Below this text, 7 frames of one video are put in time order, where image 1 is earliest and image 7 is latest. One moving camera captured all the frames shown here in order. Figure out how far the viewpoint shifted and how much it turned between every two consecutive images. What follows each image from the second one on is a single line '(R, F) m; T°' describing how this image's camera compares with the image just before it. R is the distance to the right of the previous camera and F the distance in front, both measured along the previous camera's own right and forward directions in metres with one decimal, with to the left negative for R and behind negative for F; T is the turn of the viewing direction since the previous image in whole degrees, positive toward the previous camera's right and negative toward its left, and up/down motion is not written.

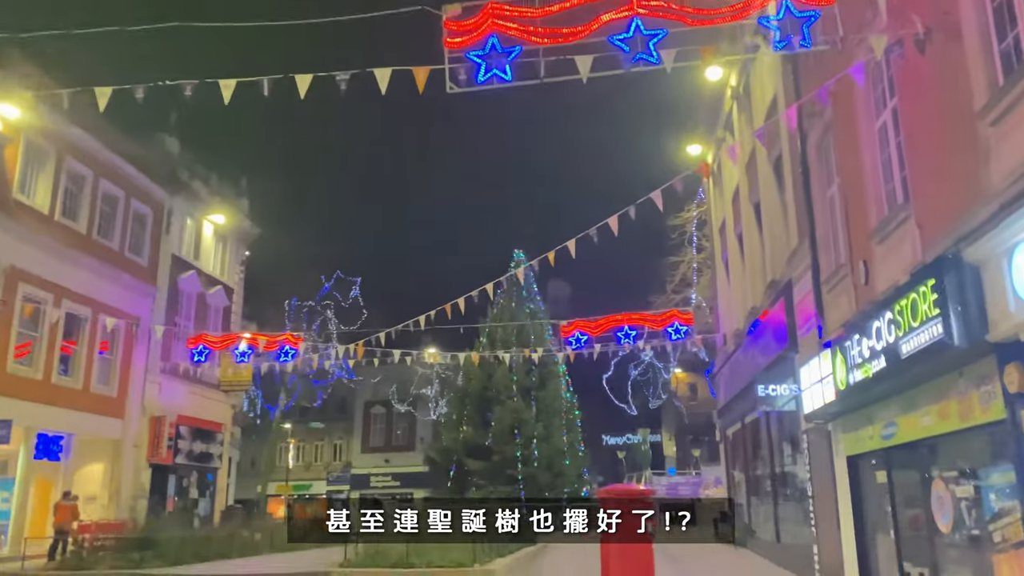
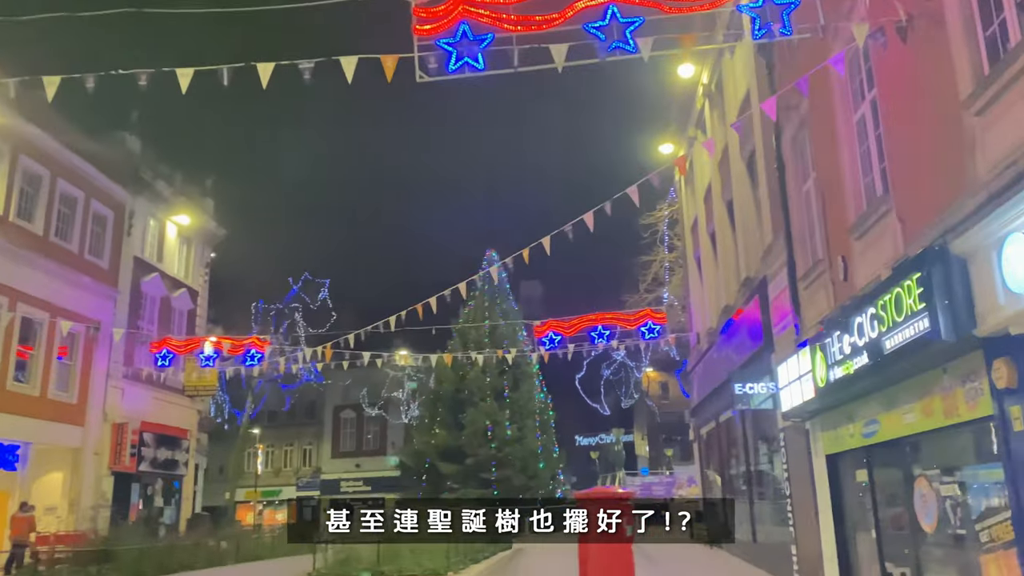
(0.0, +0.3) m; +2°
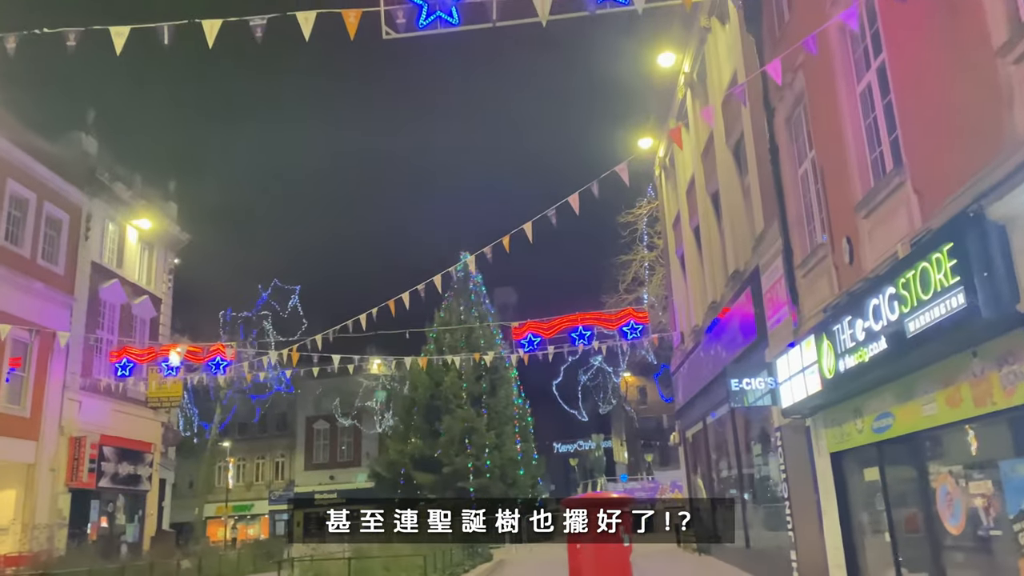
(-0.1, +0.7) m; +2°
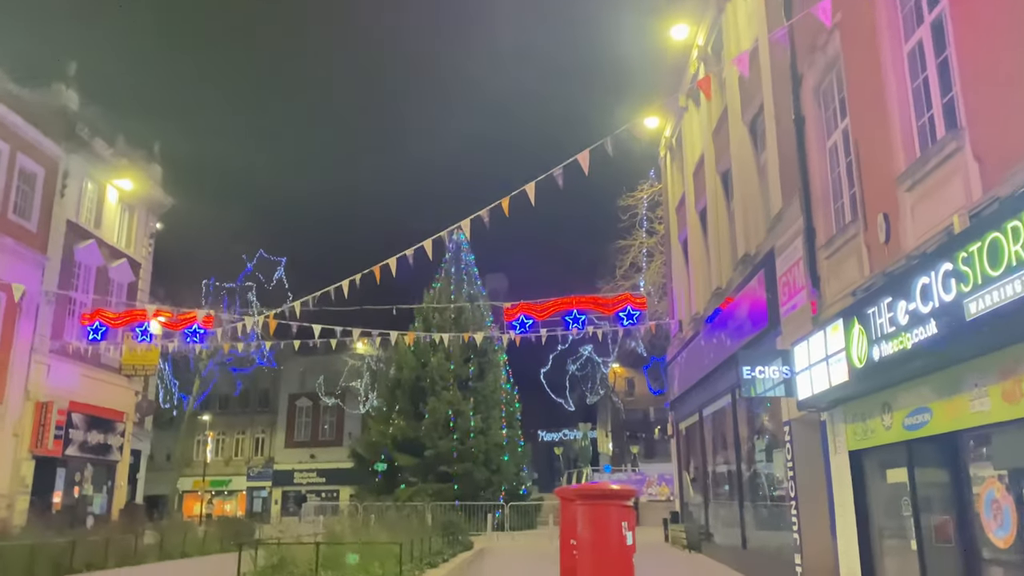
(-0.1, +0.8) m; +1°
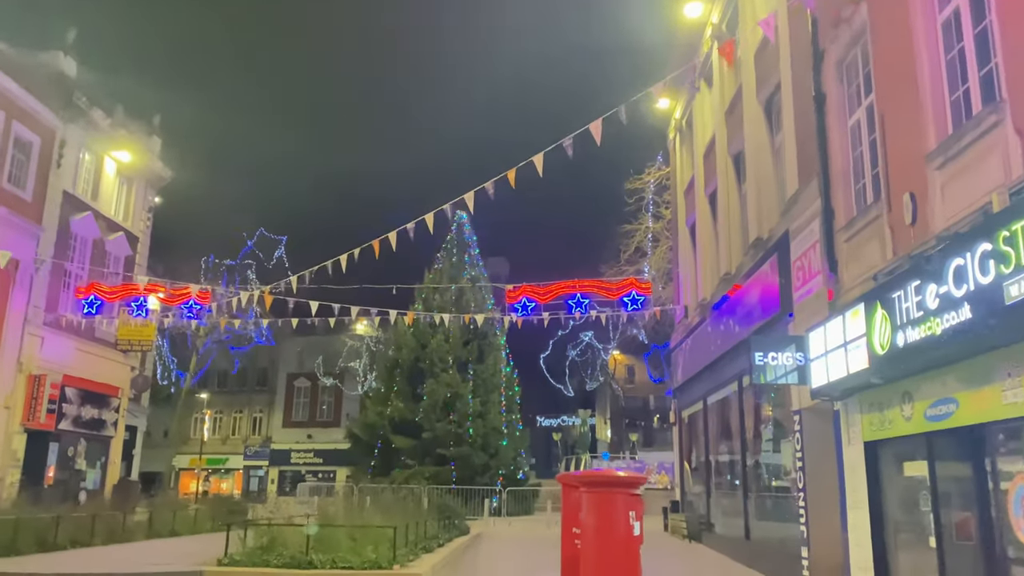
(0.0, +0.3) m; 0°
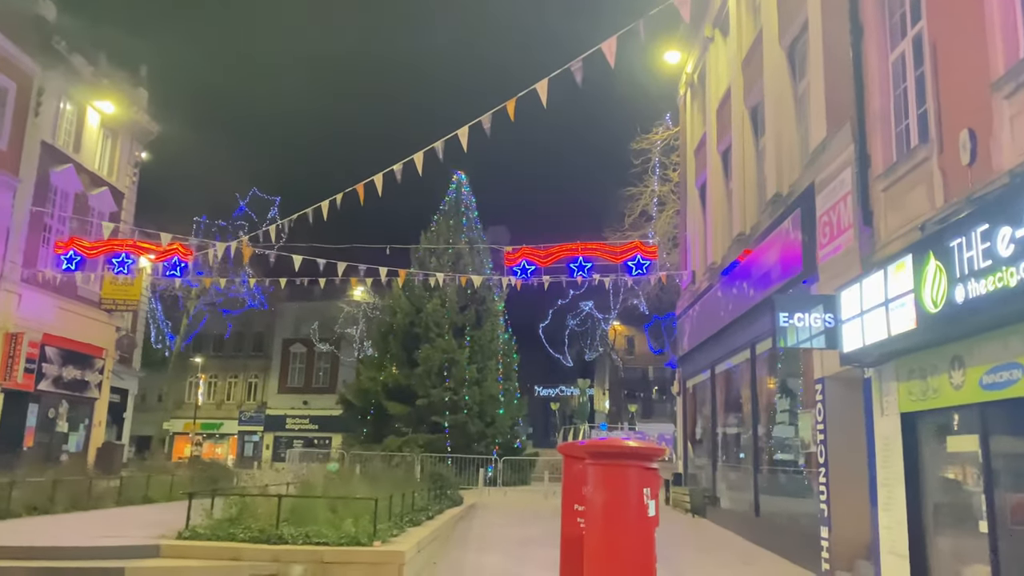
(0.0, +0.8) m; 0°
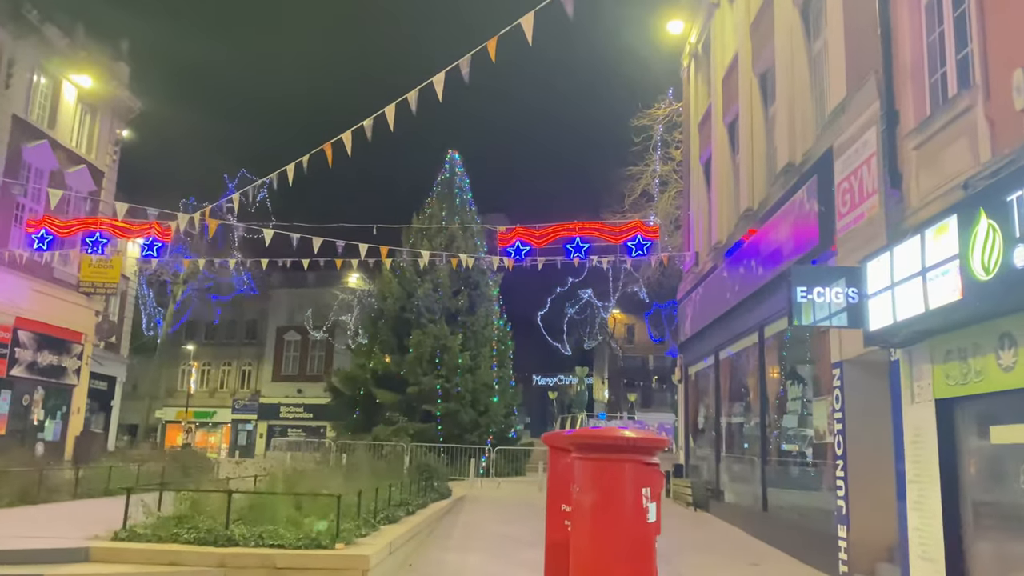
(+0.1, +0.8) m; 0°
